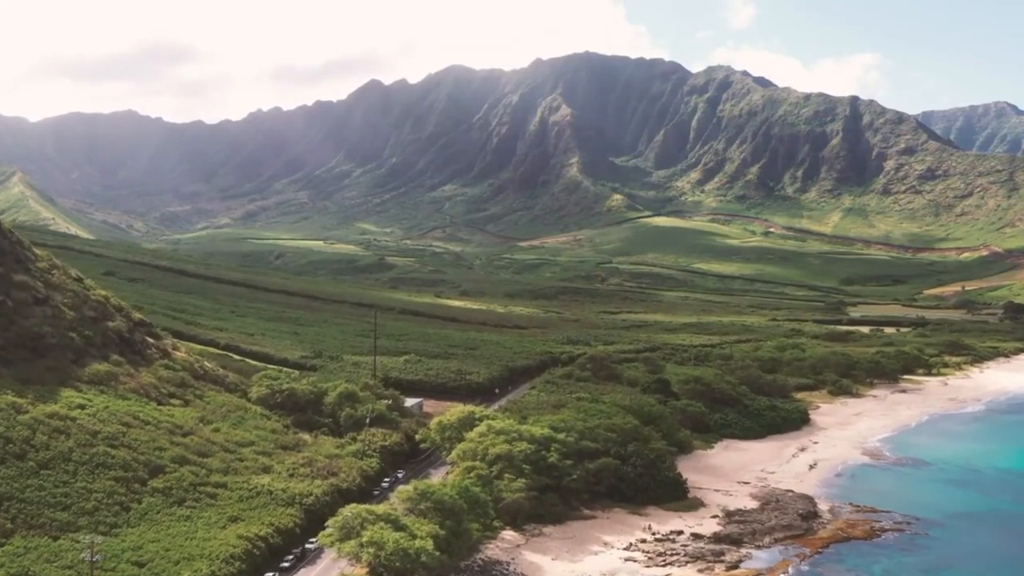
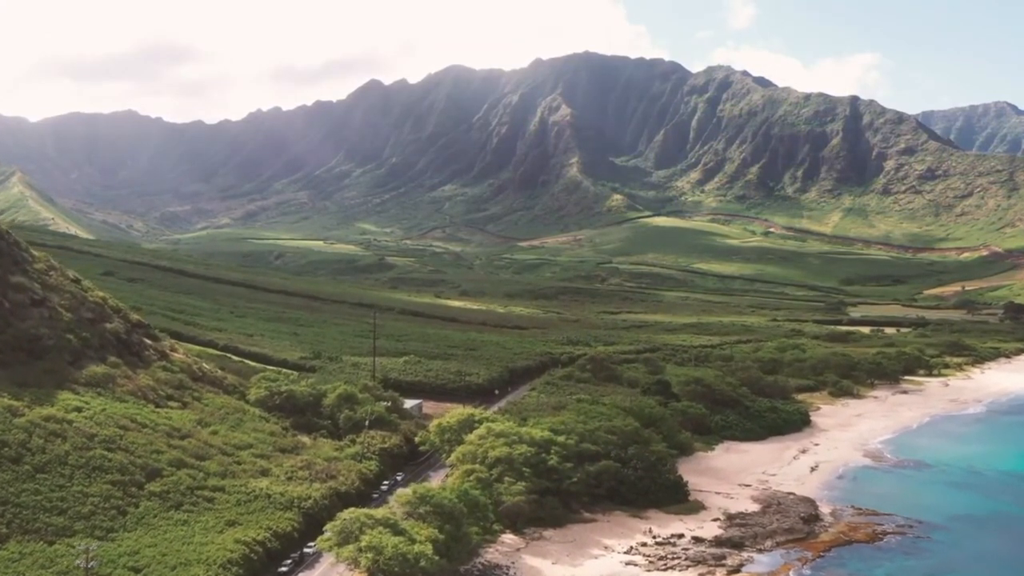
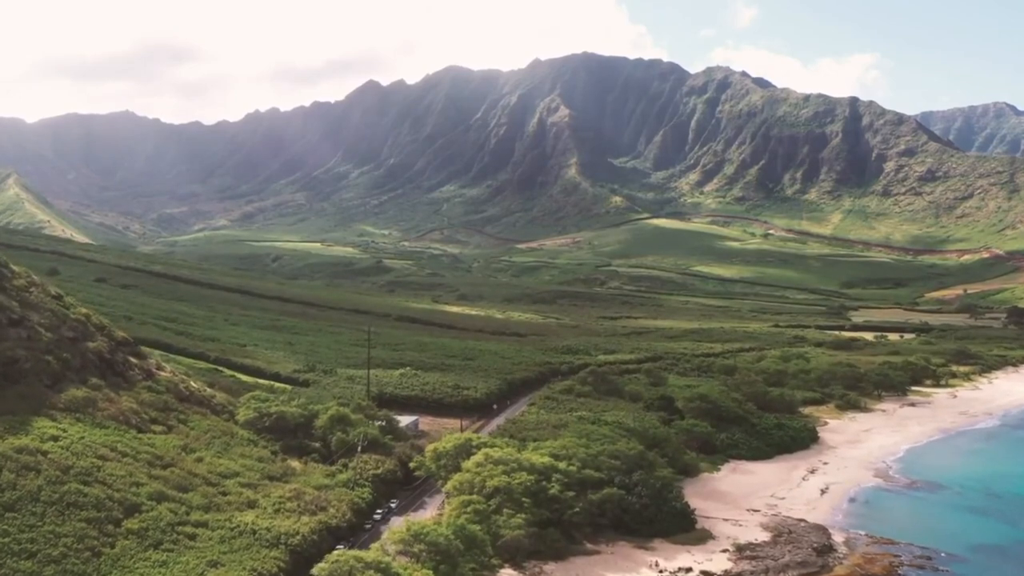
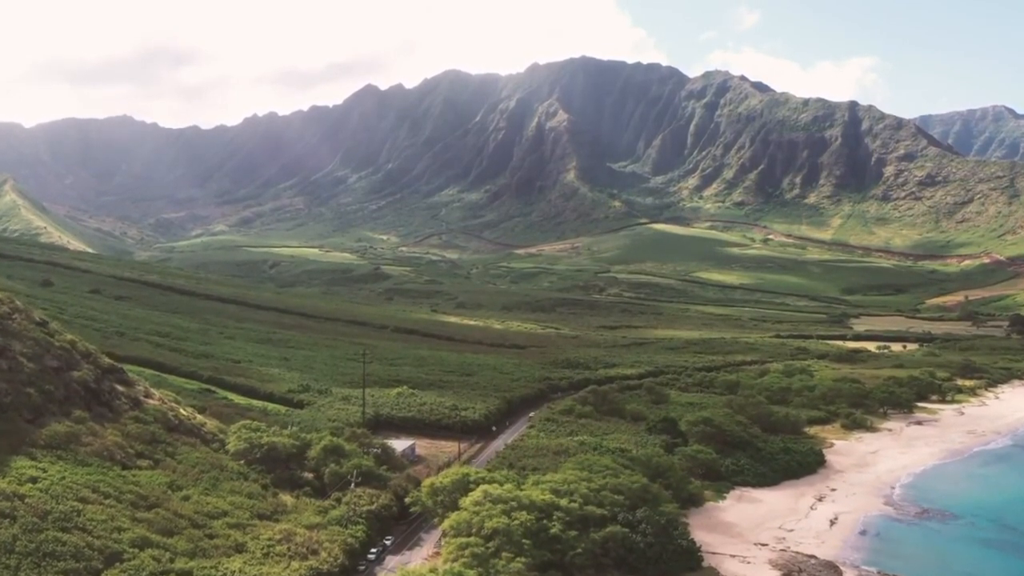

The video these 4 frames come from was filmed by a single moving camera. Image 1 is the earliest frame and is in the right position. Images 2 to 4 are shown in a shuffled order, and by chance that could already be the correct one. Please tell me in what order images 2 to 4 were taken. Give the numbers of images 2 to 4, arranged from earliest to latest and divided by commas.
2, 3, 4
